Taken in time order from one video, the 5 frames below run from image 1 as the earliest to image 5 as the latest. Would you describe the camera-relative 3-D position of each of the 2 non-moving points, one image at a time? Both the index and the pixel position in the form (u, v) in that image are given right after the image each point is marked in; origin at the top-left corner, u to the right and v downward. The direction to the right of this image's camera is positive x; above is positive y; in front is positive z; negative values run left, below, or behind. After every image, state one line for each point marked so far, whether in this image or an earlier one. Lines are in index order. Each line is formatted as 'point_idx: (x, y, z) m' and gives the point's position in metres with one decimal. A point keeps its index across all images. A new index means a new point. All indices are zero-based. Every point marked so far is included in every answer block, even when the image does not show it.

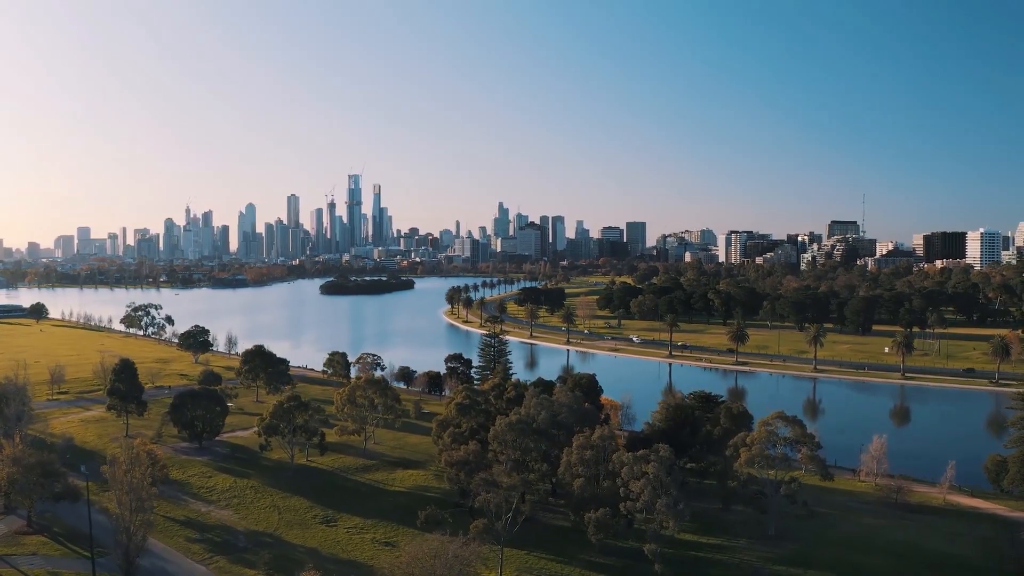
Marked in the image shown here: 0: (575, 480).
0: (+1.9, -5.3, +18.5) m
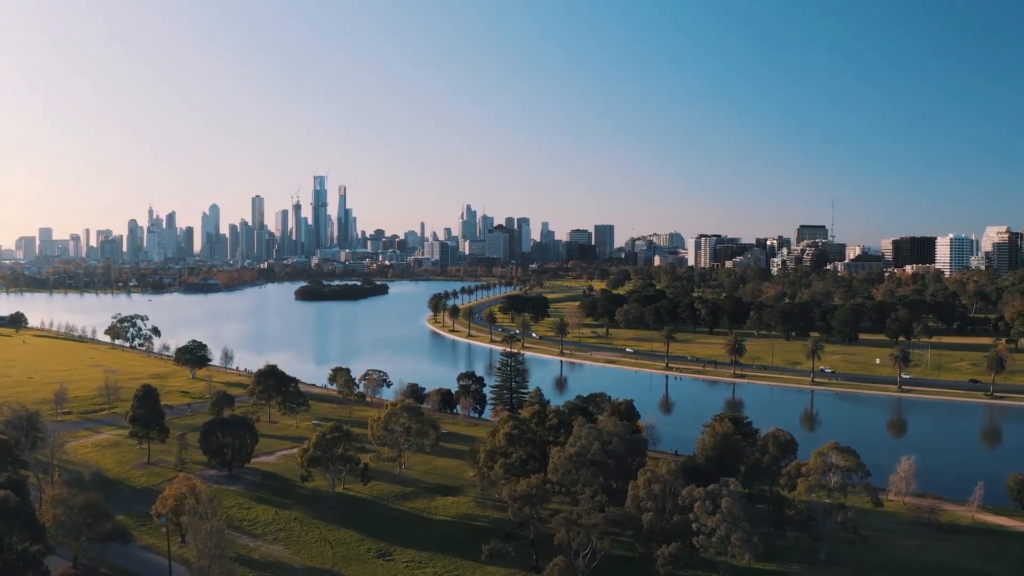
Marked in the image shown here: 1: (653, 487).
0: (+3.7, -6.2, +18.6) m
1: (+4.0, -5.5, +18.9) m
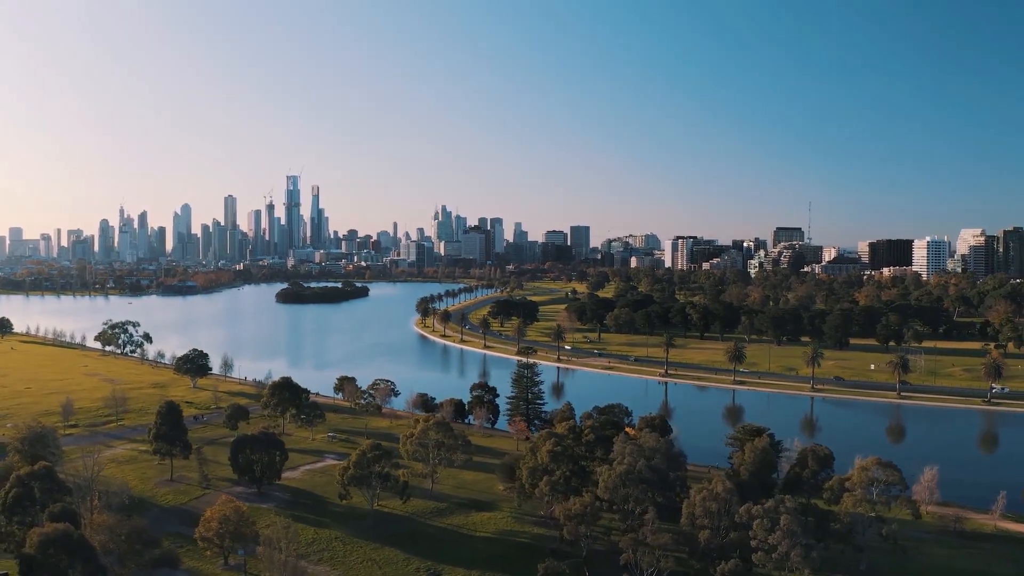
0: (+5.3, -6.8, +18.7) m
1: (+5.6, -6.1, +19.0) m
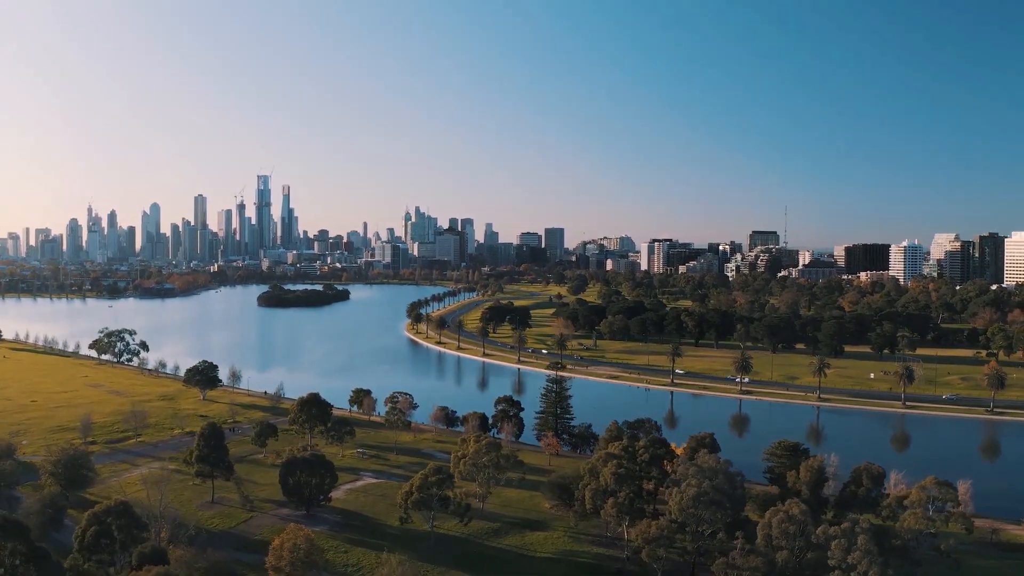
0: (+7.5, -7.6, +19.0) m
1: (+7.8, -6.9, +19.3) m
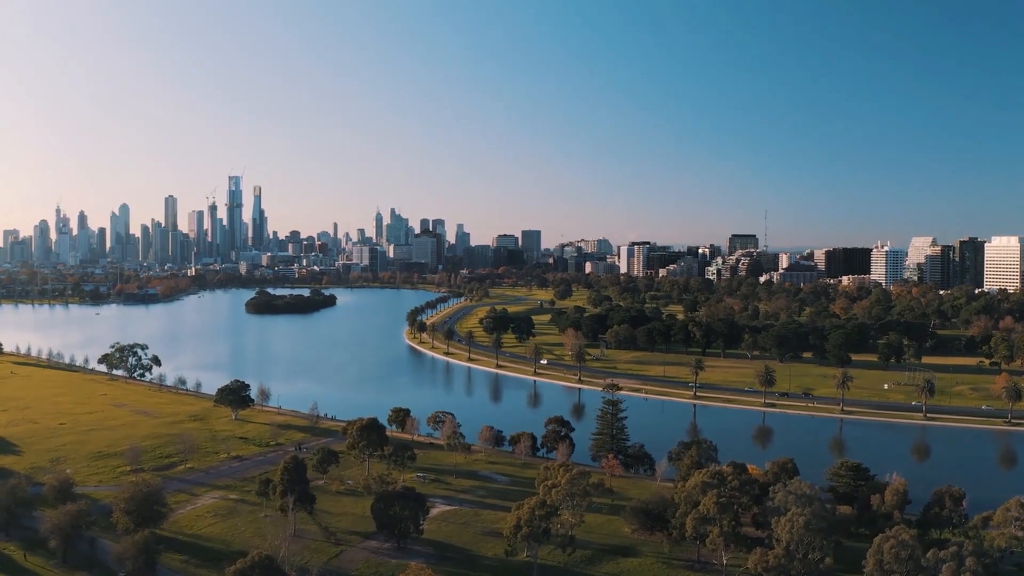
0: (+11.3, -8.8, +19.5) m
1: (+11.6, -8.1, +19.9) m
